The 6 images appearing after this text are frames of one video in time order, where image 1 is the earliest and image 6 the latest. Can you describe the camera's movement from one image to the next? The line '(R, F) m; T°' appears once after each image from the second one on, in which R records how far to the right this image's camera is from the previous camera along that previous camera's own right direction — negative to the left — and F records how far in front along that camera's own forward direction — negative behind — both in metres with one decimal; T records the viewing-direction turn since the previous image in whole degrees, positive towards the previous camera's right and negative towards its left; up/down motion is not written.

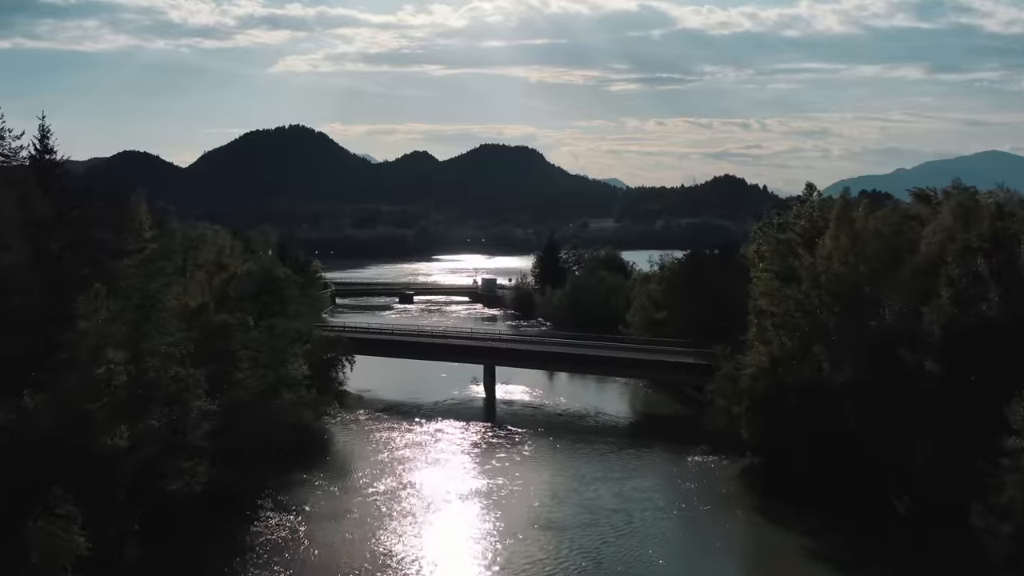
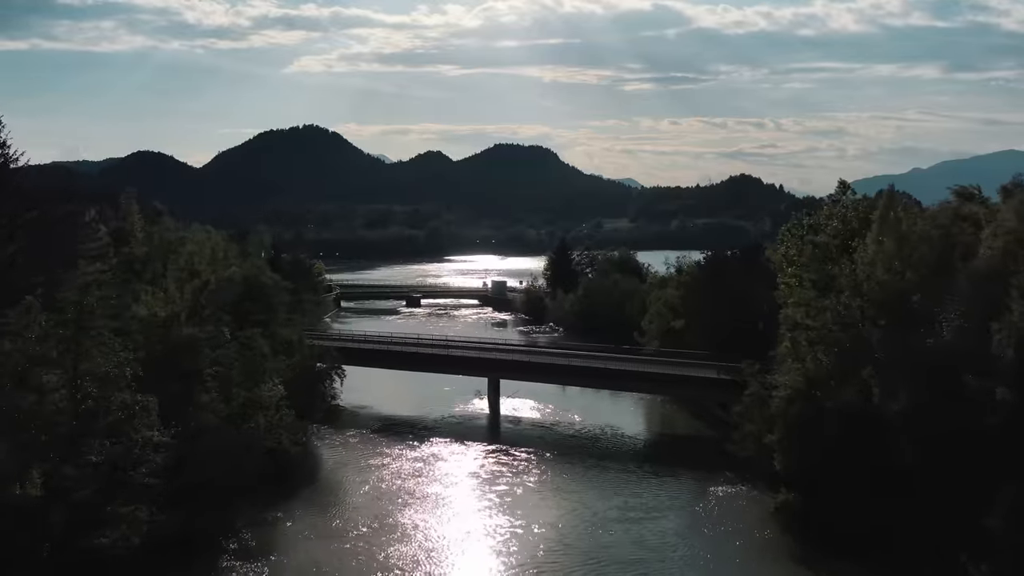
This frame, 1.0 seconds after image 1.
(+0.3, +4.2) m; -1°
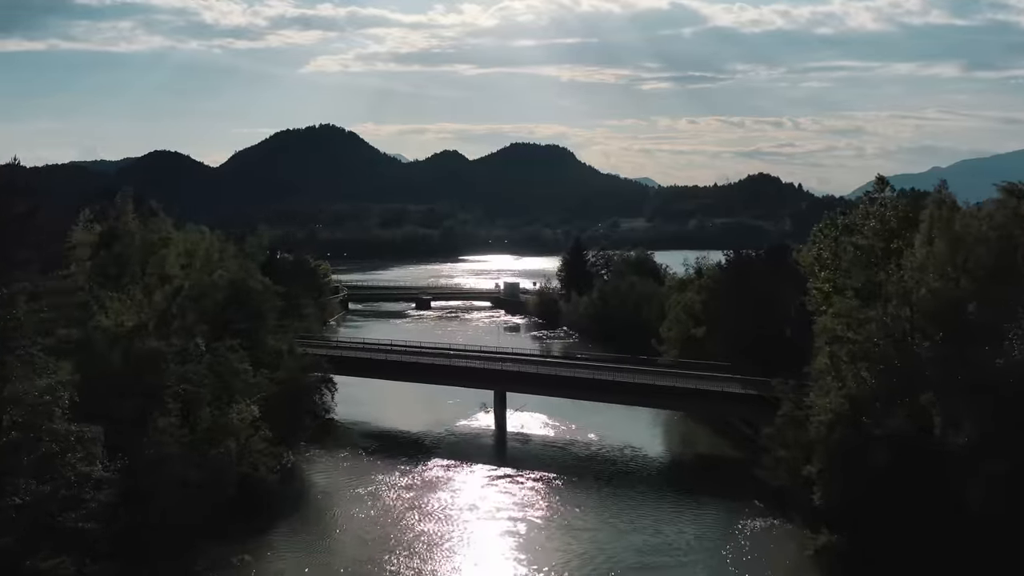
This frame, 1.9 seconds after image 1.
(+0.3, +3.8) m; -1°
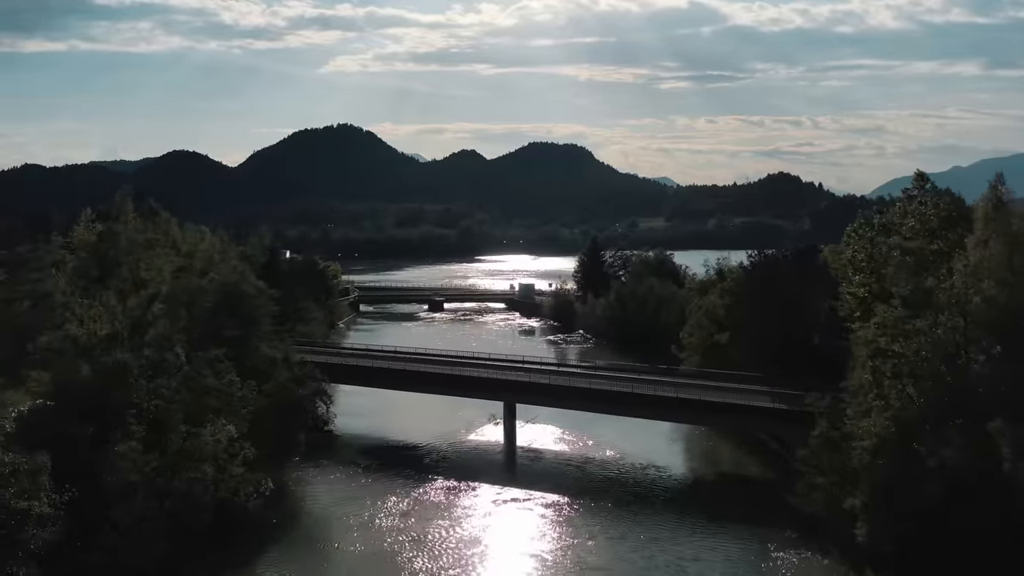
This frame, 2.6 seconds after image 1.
(+0.3, +3.0) m; -1°
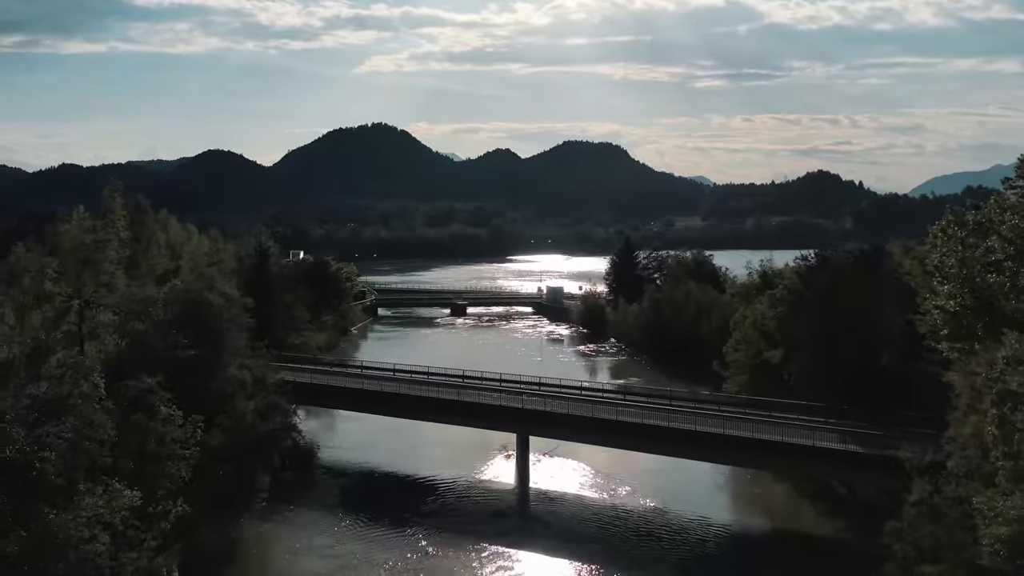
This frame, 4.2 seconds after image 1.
(+0.6, +7.0) m; -2°
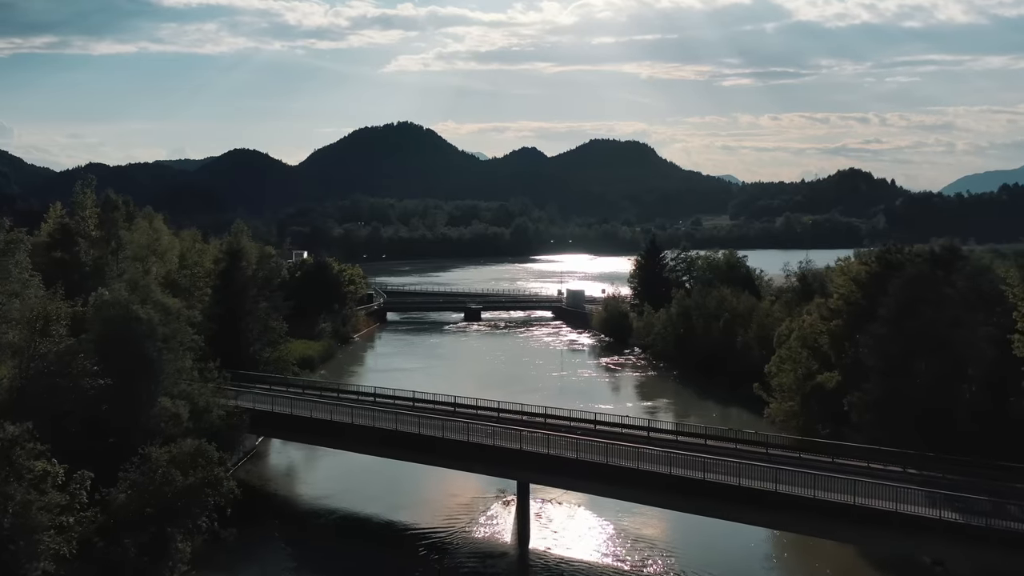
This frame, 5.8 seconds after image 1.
(+0.7, +7.0) m; -1°
